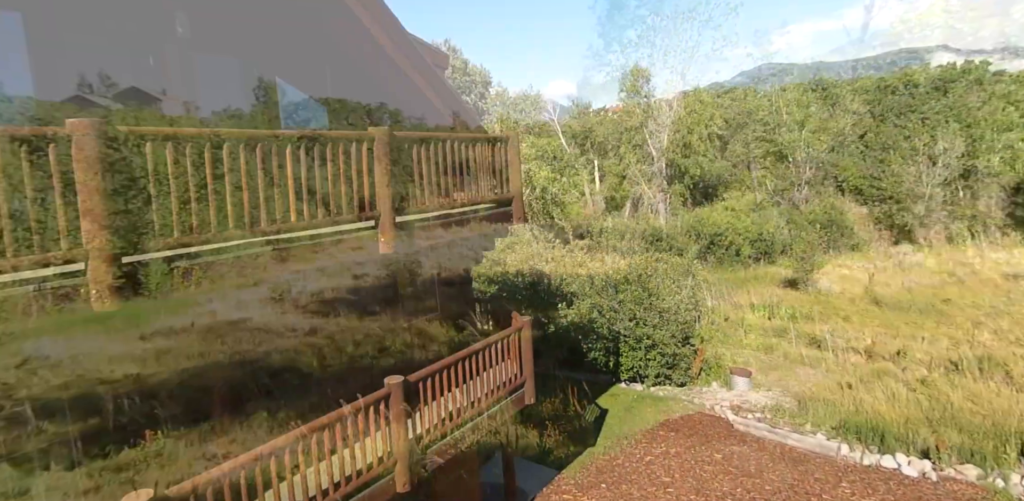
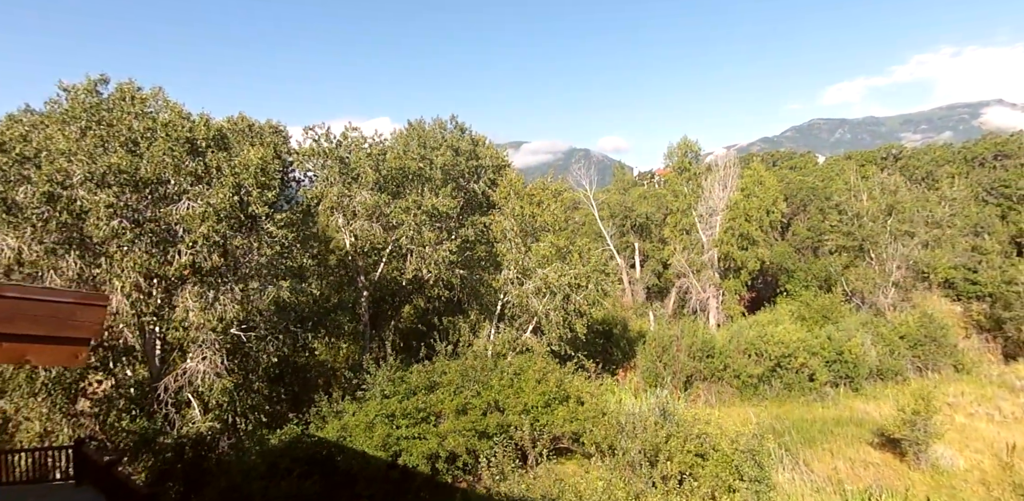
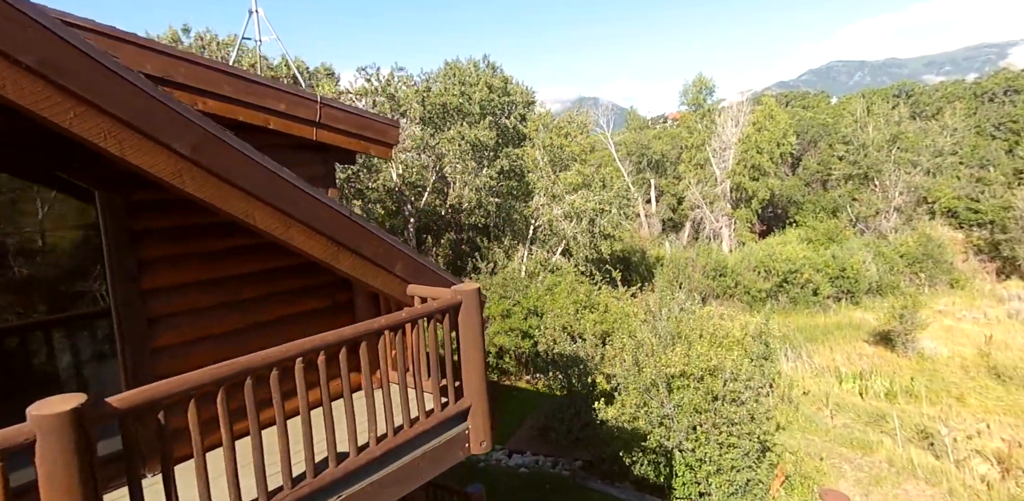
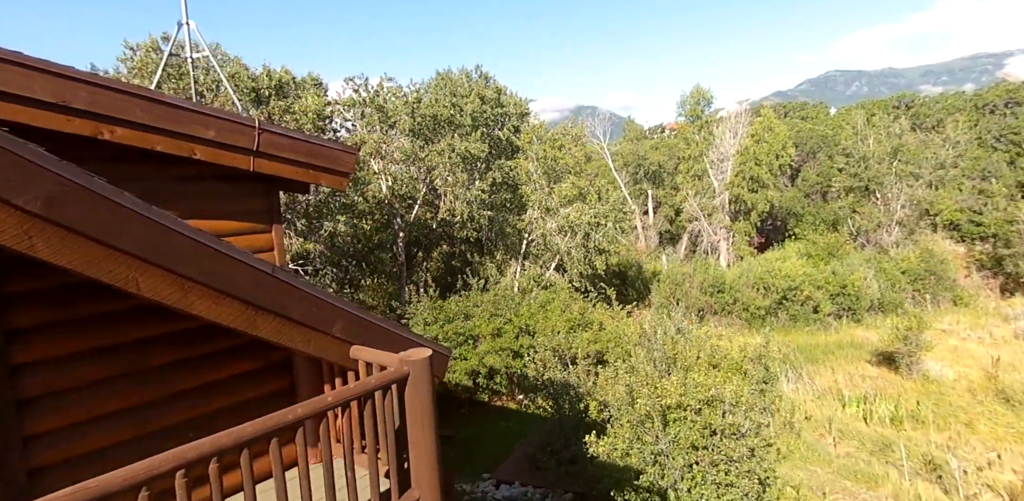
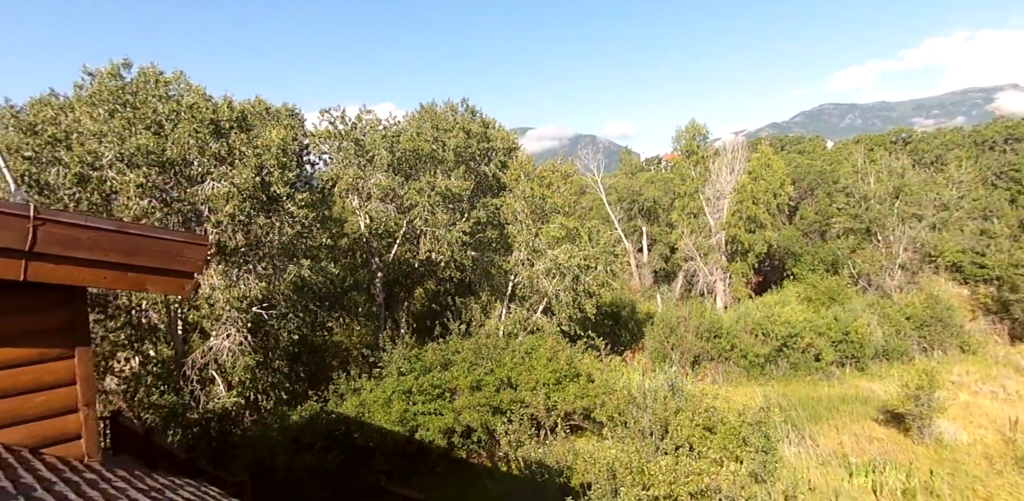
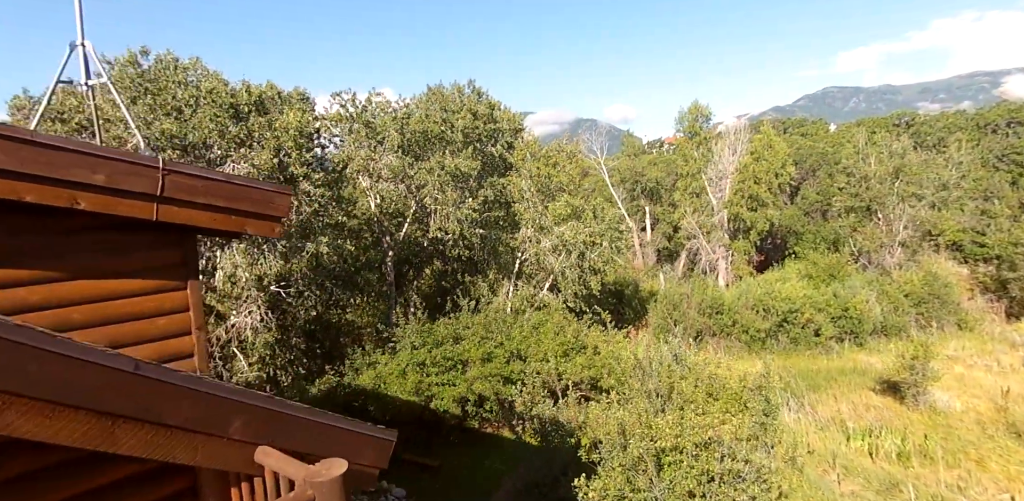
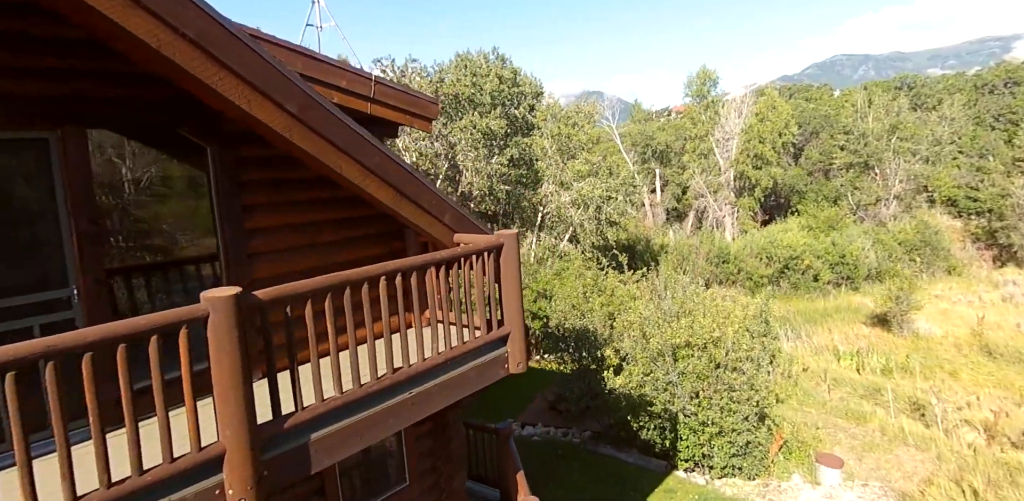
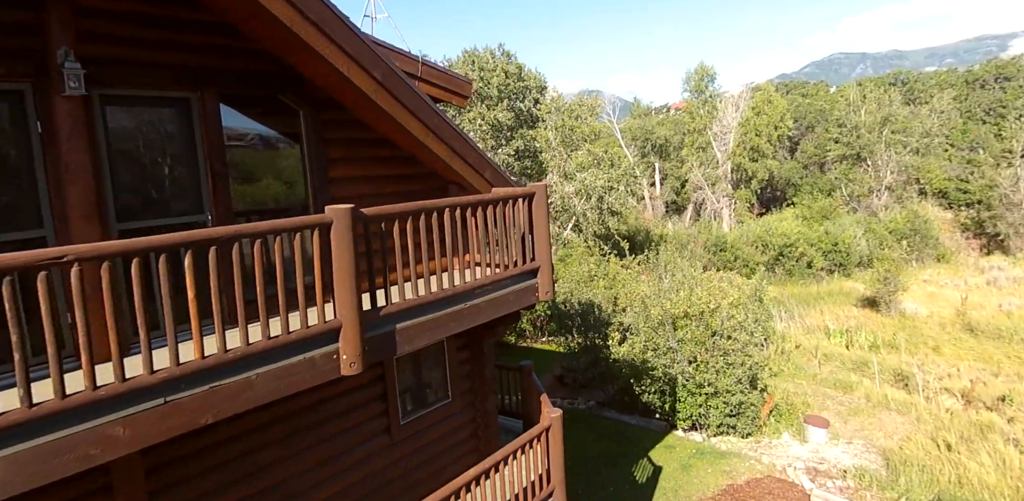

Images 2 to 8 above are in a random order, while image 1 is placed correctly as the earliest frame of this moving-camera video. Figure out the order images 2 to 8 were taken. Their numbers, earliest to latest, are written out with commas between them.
8, 7, 3, 4, 6, 5, 2
